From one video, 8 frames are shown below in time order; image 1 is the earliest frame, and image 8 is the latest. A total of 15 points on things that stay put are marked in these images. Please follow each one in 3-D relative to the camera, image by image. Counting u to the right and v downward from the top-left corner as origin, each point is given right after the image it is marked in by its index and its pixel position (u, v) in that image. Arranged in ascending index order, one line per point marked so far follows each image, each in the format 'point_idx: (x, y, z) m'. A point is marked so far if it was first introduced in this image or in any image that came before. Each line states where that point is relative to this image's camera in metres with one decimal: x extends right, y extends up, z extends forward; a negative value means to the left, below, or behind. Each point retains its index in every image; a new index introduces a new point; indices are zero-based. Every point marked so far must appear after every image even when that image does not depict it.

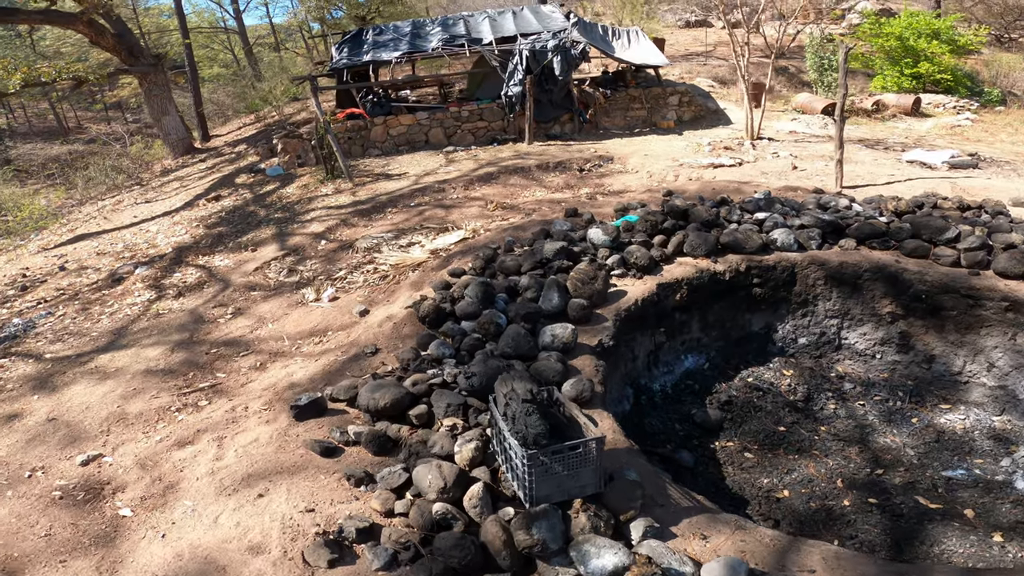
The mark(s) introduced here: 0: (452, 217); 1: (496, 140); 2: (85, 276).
0: (-0.7, +0.8, +7.1) m
1: (-0.2, +2.4, +9.9) m
2: (-5.1, +0.3, +7.5) m
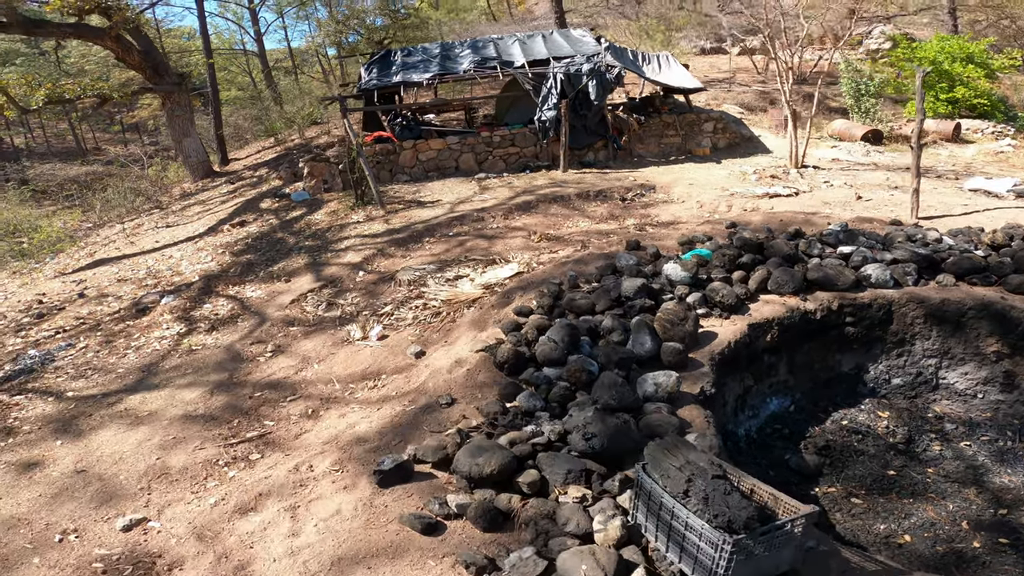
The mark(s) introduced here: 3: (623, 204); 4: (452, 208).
0: (-0.2, +0.4, +6.8) m
1: (+0.3, +1.9, +9.6) m
2: (-4.6, -0.1, +7.1) m
3: (+1.4, +1.1, +7.8) m
4: (-0.8, +1.0, +8.1) m
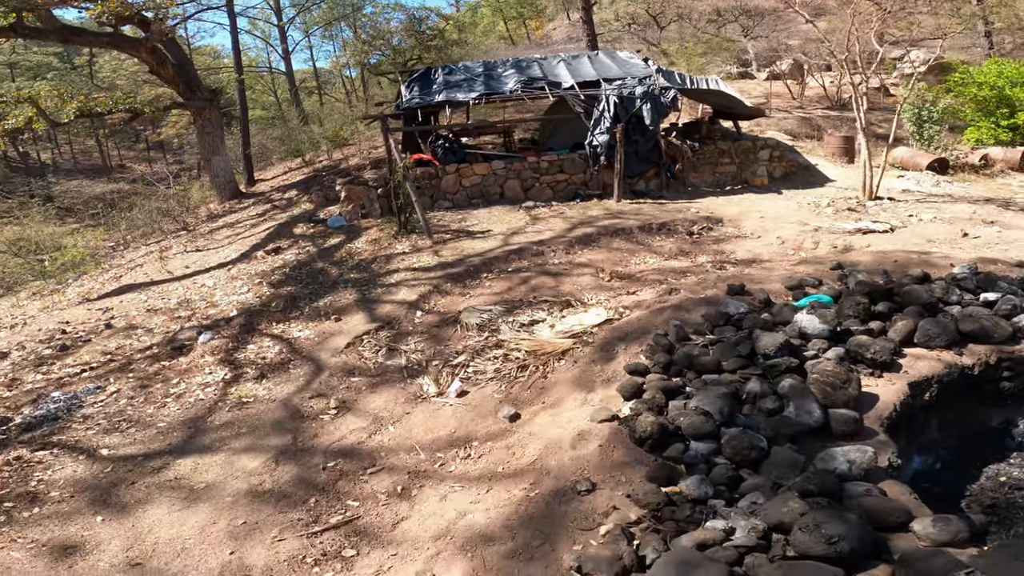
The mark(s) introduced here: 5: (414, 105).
0: (+0.5, 0.0, +6.2) m
1: (+1.0, +1.4, +9.1) m
2: (-3.9, -0.5, +6.5) m
3: (+2.1, +0.6, +7.3) m
4: (-0.1, +0.6, +7.6) m
5: (-1.5, +2.7, +9.3) m
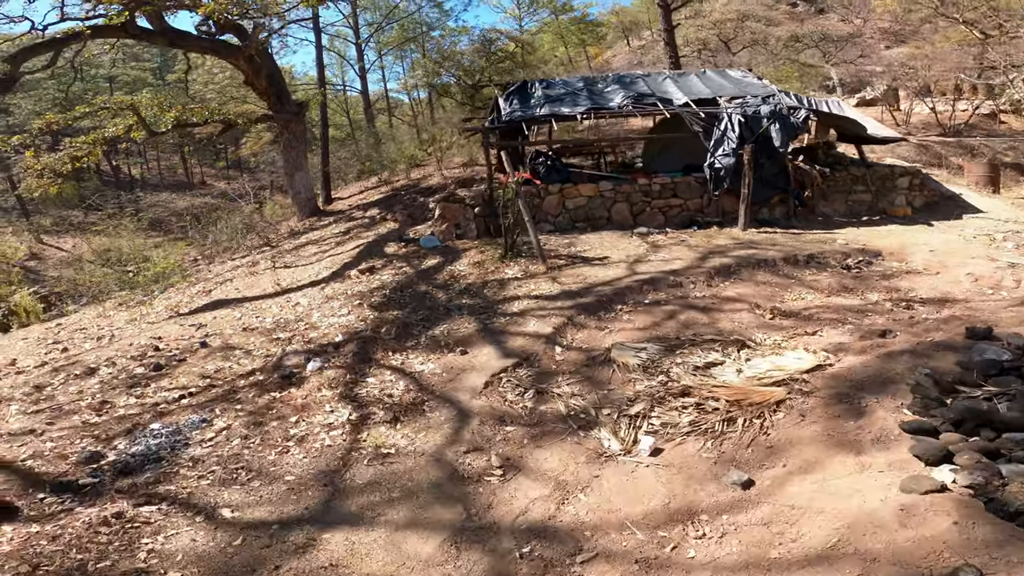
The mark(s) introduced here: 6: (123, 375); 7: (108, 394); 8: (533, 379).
0: (+1.8, -0.3, +5.3) m
1: (+2.5, +0.9, +8.2) m
2: (-2.6, -0.7, +5.8) m
3: (+3.5, +0.2, +6.4) m
4: (+1.3, +0.2, +6.8) m
5: (0.0, +2.3, +8.6) m
6: (-3.7, -0.8, +5.8) m
7: (-3.6, -0.9, +5.4) m
8: (+0.2, -0.7, +4.7) m
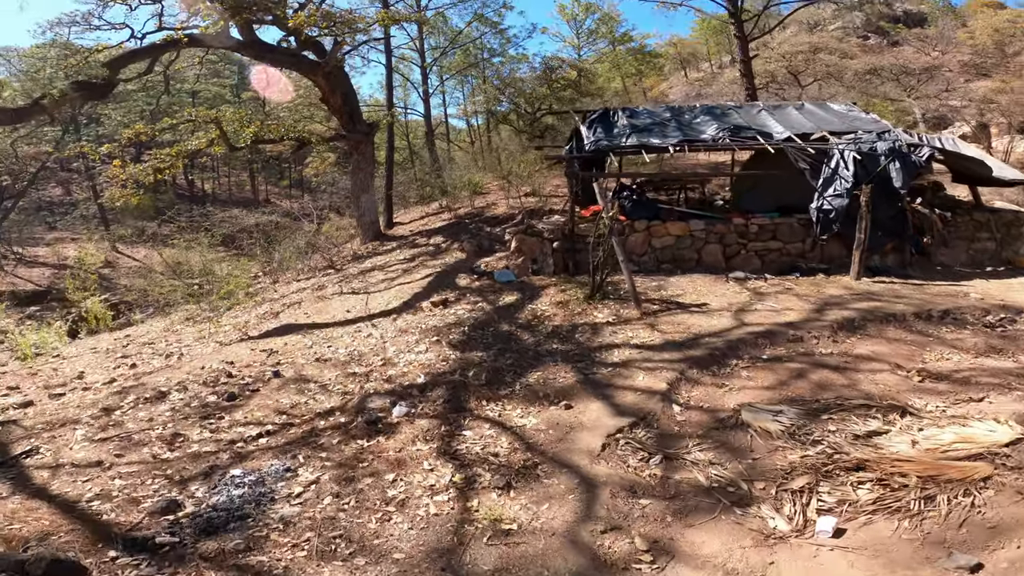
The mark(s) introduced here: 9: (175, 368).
0: (+2.7, -0.7, +4.7) m
1: (+3.5, +0.3, +7.6) m
2: (-1.7, -0.9, +5.4) m
3: (+4.4, -0.4, +5.6) m
4: (+2.3, -0.3, +6.1) m
5: (+1.2, +1.8, +8.2) m
6: (-2.8, -1.0, +5.5) m
7: (-2.7, -1.1, +5.0) m
8: (+1.0, -1.0, +4.1) m
9: (-3.6, -0.9, +6.6) m
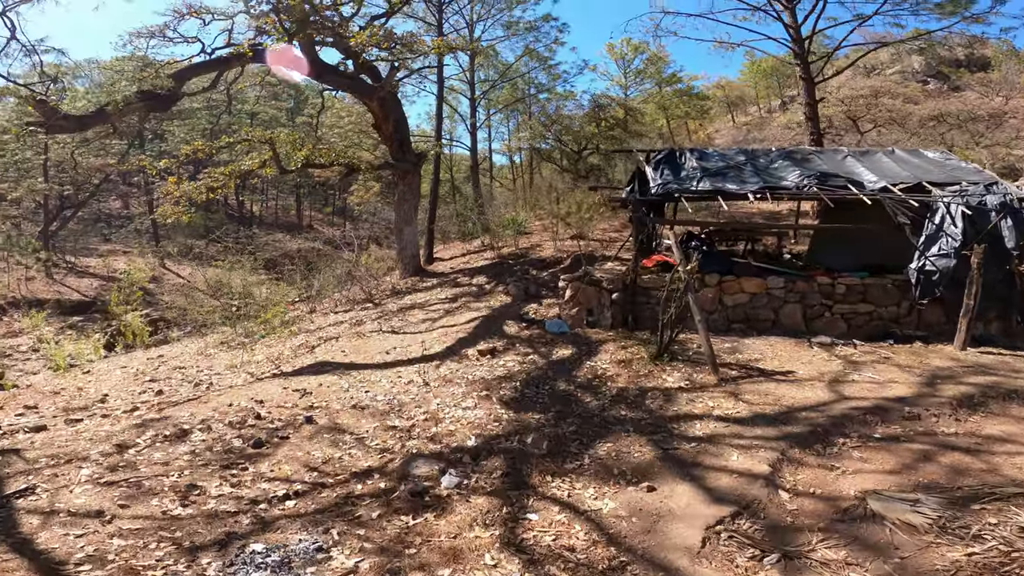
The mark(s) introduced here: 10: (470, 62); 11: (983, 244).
0: (+3.1, -1.3, +3.8) m
1: (+4.2, -0.4, +6.7) m
2: (-1.2, -1.2, +4.7) m
3: (+4.9, -1.0, +4.7) m
4: (+2.8, -0.8, +5.3) m
5: (+1.9, +1.2, +7.5) m
6: (-2.3, -1.3, +4.8) m
7: (-2.3, -1.4, +4.4) m
8: (+1.4, -1.4, +3.3) m
9: (-3.1, -1.1, +6.0) m
10: (-1.2, +6.2, +16.7) m
11: (+4.9, +0.5, +6.5) m
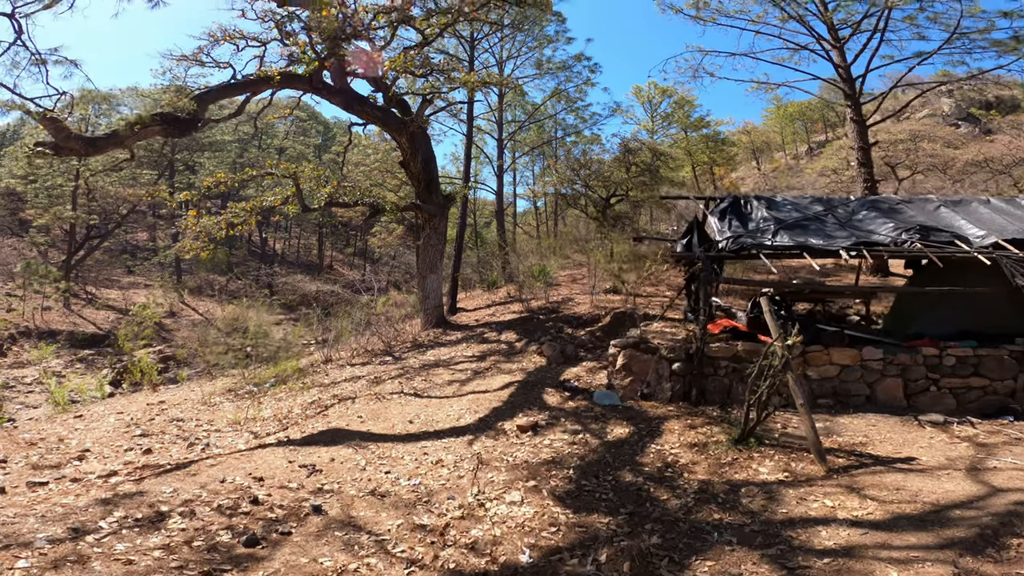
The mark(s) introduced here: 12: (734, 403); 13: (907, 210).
0: (+3.5, -1.7, +2.7) m
1: (+4.6, -1.1, +5.6) m
2: (-0.8, -1.6, +3.7) m
3: (+5.3, -1.6, +3.6) m
4: (+3.2, -1.4, +4.2) m
5: (+2.4, +0.5, +6.6) m
6: (-2.0, -1.6, +3.8) m
7: (-1.9, -1.7, +3.4) m
8: (+1.7, -1.8, +2.2) m
9: (-2.7, -1.5, +5.0) m
10: (-0.3, +4.9, +16.2) m
11: (+5.4, -0.2, +5.5) m
12: (+2.3, -1.2, +6.3) m
13: (+4.5, +0.9, +7.1) m
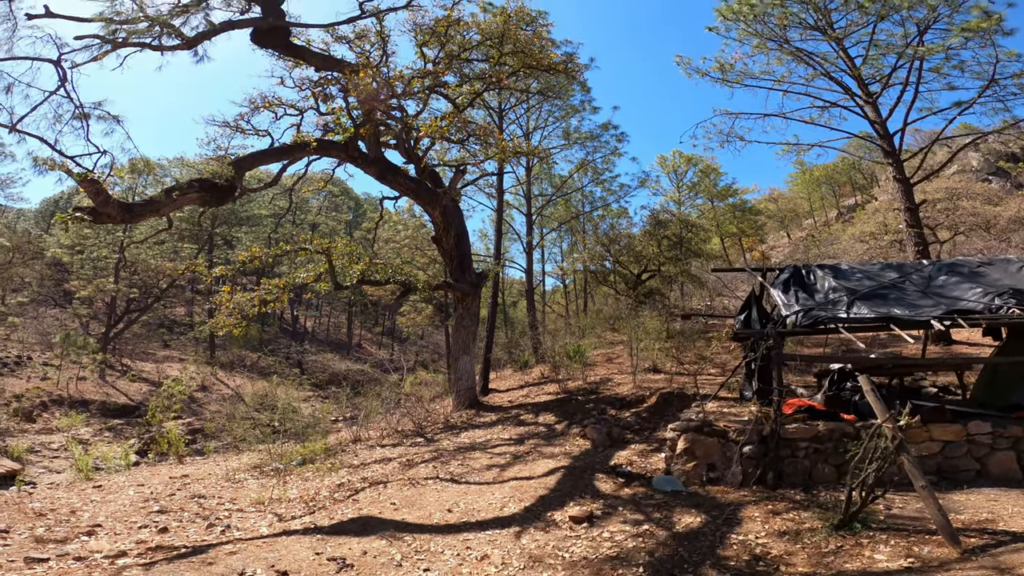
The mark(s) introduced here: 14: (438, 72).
0: (+3.8, -1.8, +1.8) m
1: (+5.0, -1.6, +4.8) m
2: (-0.5, -1.9, +3.0) m
3: (+5.7, -1.8, +2.7) m
4: (+3.6, -1.7, +3.4) m
5: (+2.9, -0.2, +6.1) m
6: (-1.6, -1.9, +3.2) m
7: (-1.5, -1.9, +2.7) m
8: (+2.1, -1.8, +1.4) m
9: (-2.3, -2.0, +4.4) m
10: (+0.5, +2.9, +16.2) m
11: (+5.8, -0.7, +4.7) m
12: (+2.8, -1.8, +5.5) m
13: (+5.0, +0.2, +6.5) m
14: (-0.9, +2.6, +7.6) m
